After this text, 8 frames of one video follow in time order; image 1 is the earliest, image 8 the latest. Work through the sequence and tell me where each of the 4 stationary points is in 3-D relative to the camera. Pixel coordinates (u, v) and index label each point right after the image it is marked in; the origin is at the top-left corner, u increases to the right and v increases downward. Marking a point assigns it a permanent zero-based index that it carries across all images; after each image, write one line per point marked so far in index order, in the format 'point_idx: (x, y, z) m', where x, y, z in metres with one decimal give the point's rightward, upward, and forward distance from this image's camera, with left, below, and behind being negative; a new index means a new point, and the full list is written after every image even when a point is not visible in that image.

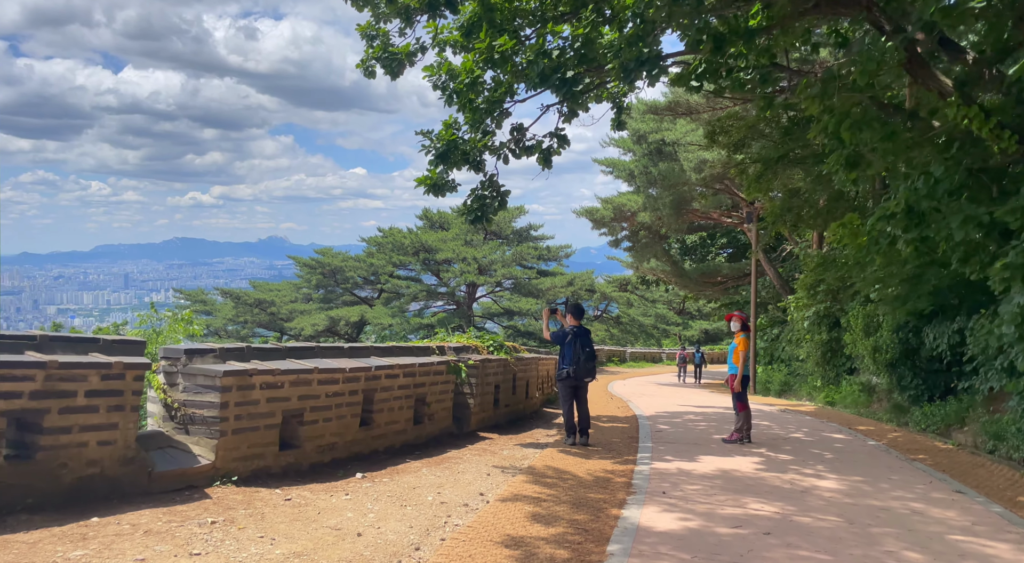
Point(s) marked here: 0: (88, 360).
0: (-2.9, -0.5, +6.0) m
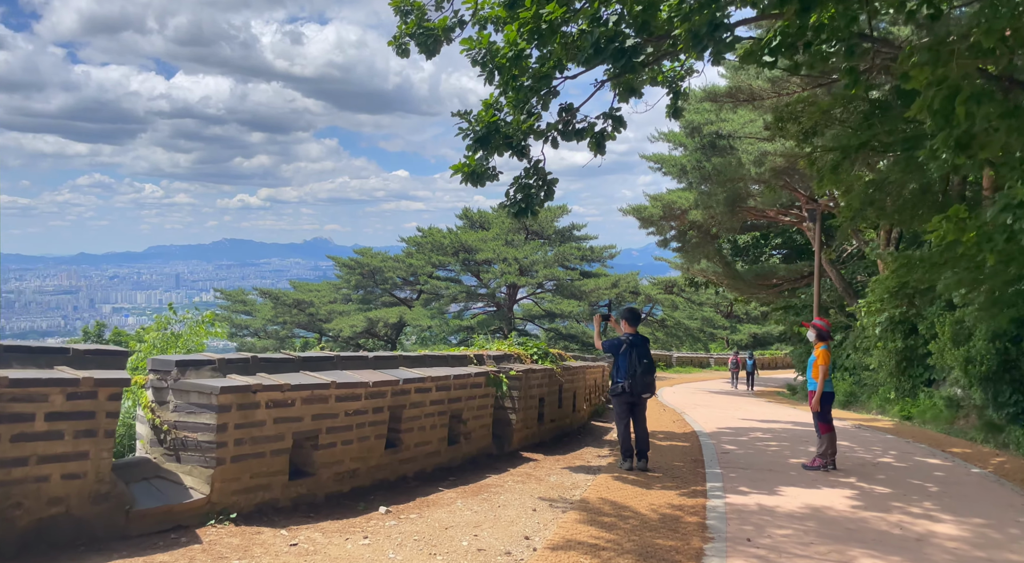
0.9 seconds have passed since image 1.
0: (-2.6, -0.5, +5.0) m
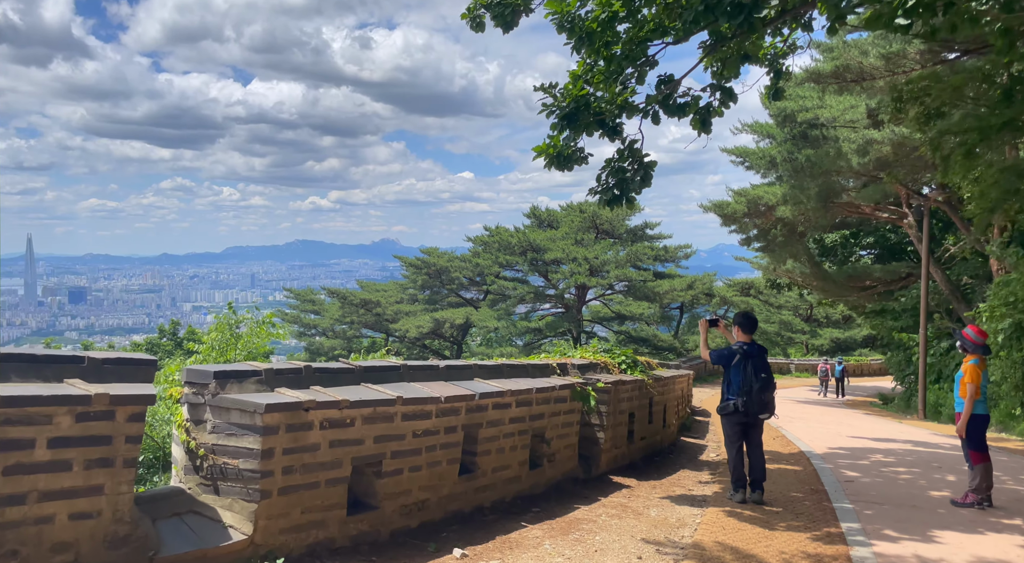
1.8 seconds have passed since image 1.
0: (-2.1, -0.5, +4.1) m
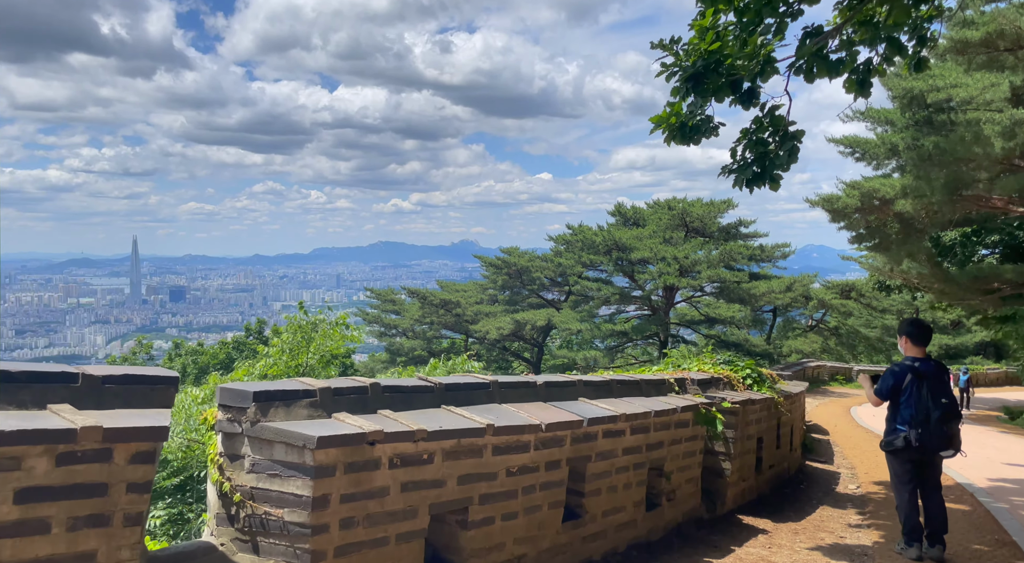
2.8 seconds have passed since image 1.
0: (-1.6, -0.5, +2.9) m
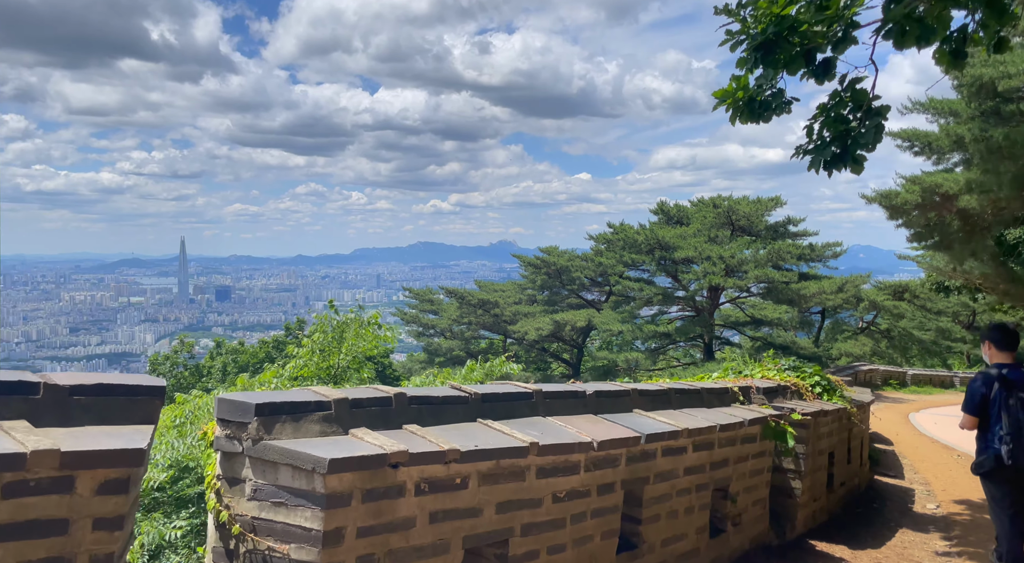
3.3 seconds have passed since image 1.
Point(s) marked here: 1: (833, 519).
0: (-1.5, -0.5, +2.4) m
1: (+2.3, -1.7, +6.6) m
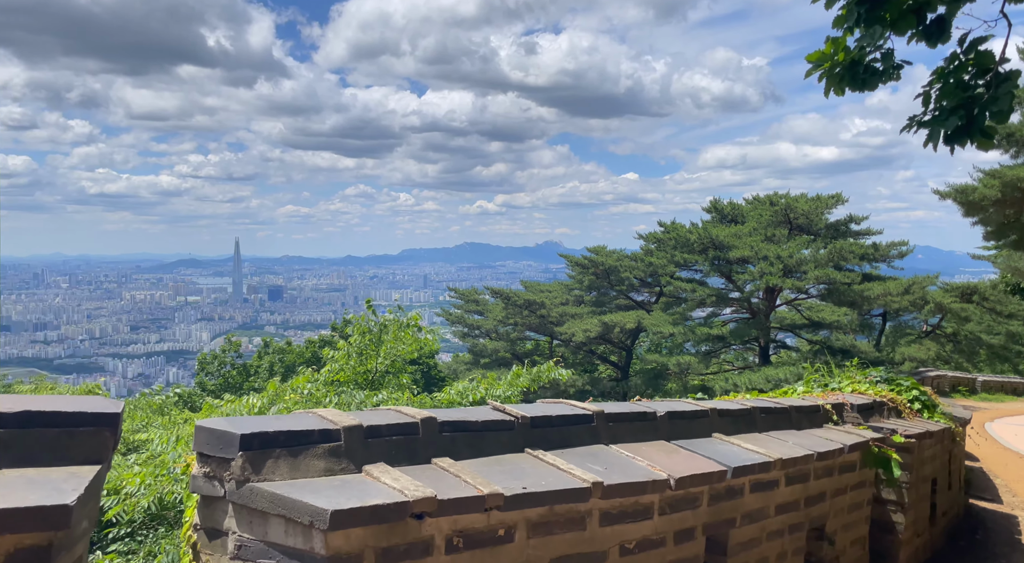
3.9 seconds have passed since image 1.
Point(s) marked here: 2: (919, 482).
0: (-1.3, -0.4, +1.7) m
1: (+2.7, -1.7, +5.7) m
2: (+2.4, -1.2, +5.3) m
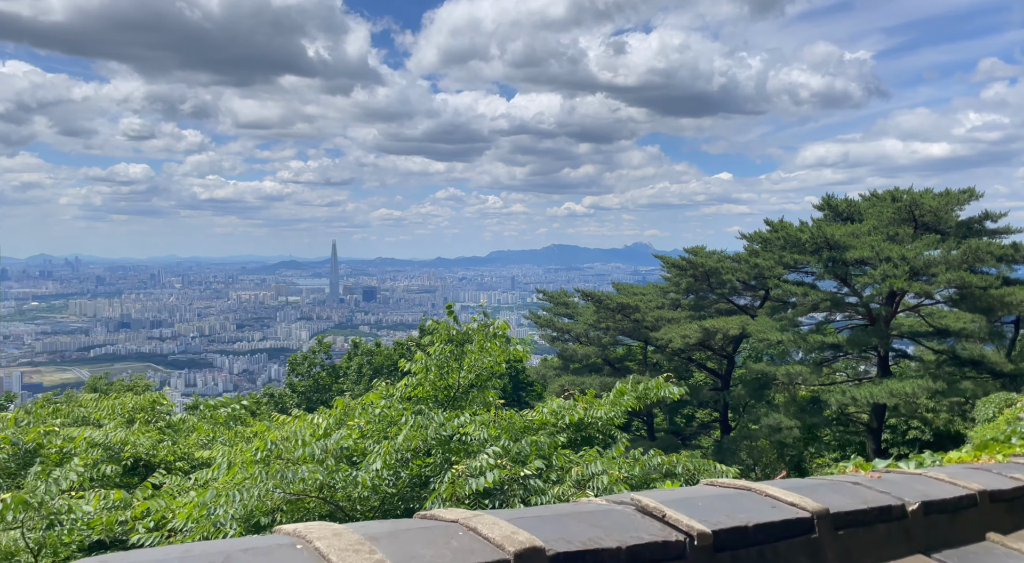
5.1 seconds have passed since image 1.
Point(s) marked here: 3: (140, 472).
0: (-1.1, -0.4, +0.3) m
1: (+3.2, -1.8, +3.9) m
2: (+2.9, -1.2, +3.6) m
3: (-4.4, -2.3, +10.8) m
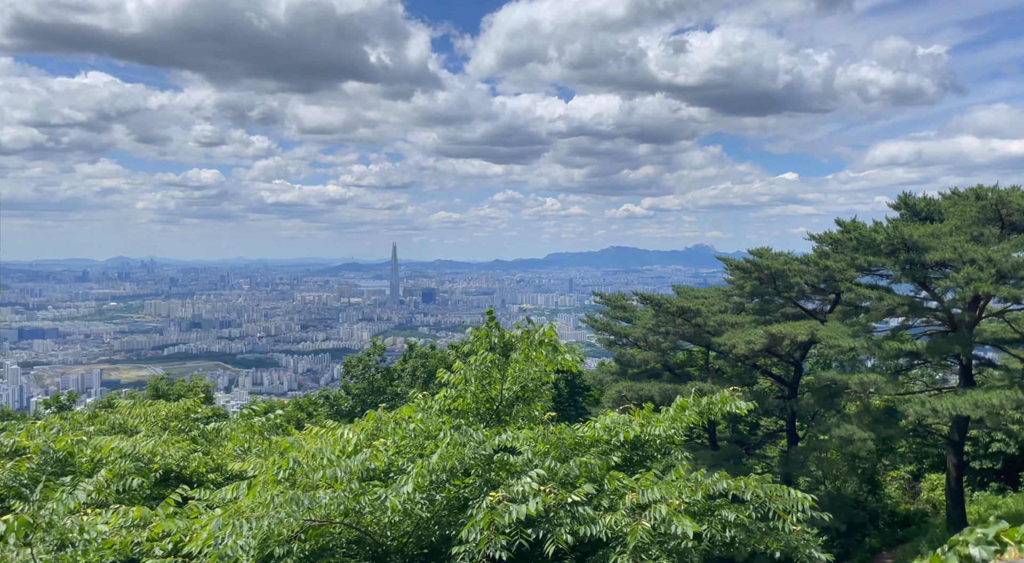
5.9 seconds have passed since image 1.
0: (-1.3, -0.4, -0.5) m
1: (+3.3, -1.8, +2.8) m
2: (+3.0, -1.2, +2.5) m
3: (-3.9, -2.3, +10.2) m
